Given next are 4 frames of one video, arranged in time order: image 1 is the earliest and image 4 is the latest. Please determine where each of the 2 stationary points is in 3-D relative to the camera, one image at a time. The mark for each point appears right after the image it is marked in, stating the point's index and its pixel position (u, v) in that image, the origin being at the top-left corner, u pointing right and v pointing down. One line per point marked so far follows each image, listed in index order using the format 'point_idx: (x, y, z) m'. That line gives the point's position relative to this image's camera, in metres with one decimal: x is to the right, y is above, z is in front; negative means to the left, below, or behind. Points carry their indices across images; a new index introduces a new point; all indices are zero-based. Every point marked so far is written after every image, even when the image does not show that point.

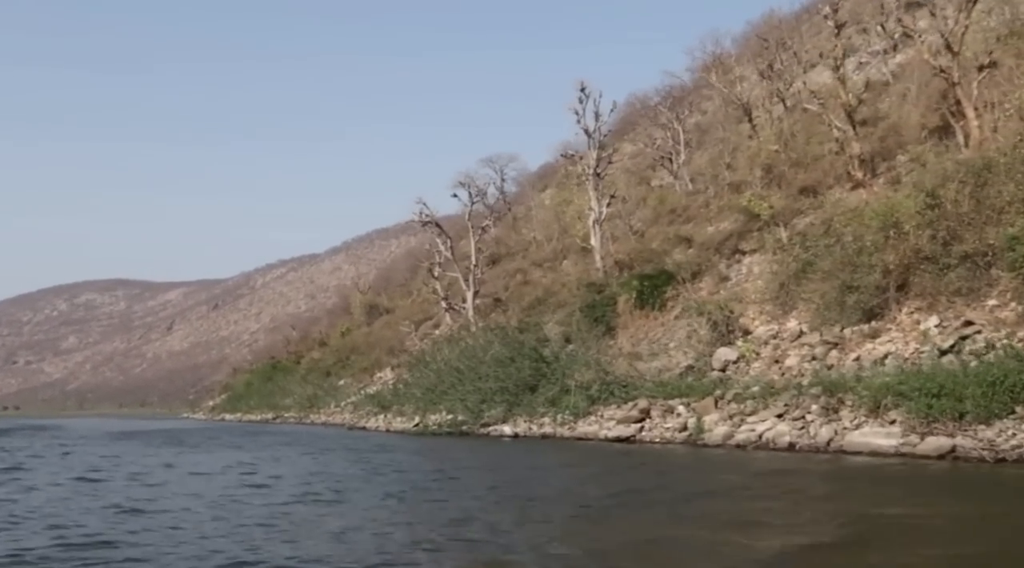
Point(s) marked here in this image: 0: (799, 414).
0: (+4.5, -2.0, +14.3) m
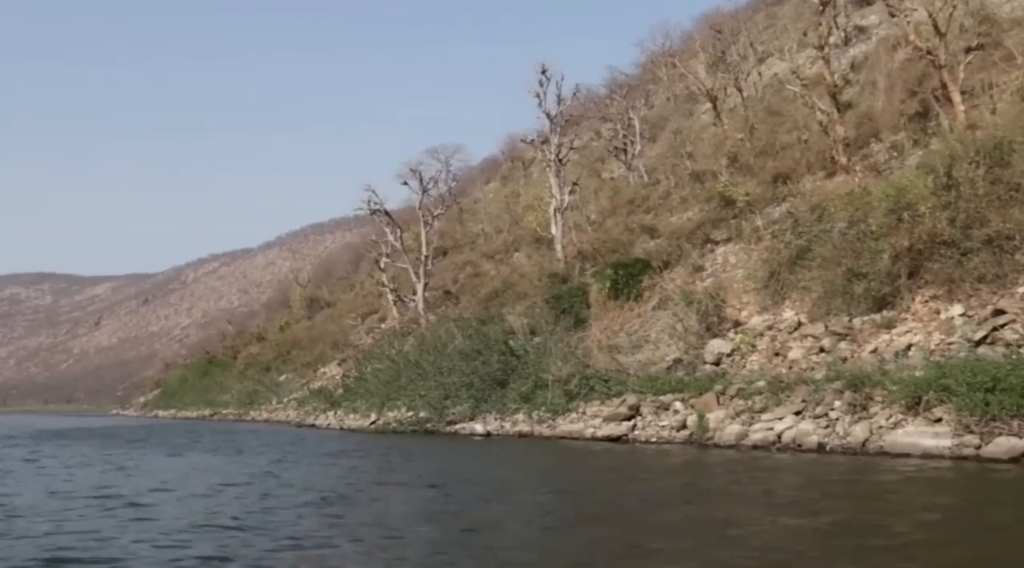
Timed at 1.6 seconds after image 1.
0: (+4.4, -1.8, +12.9) m
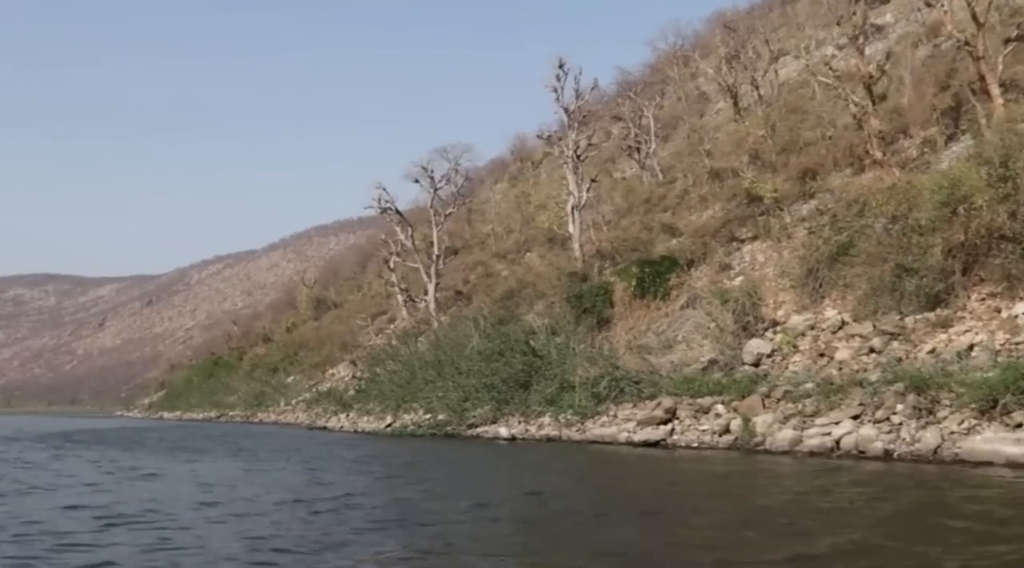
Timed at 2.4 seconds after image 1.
0: (+4.9, -1.7, +12.1) m
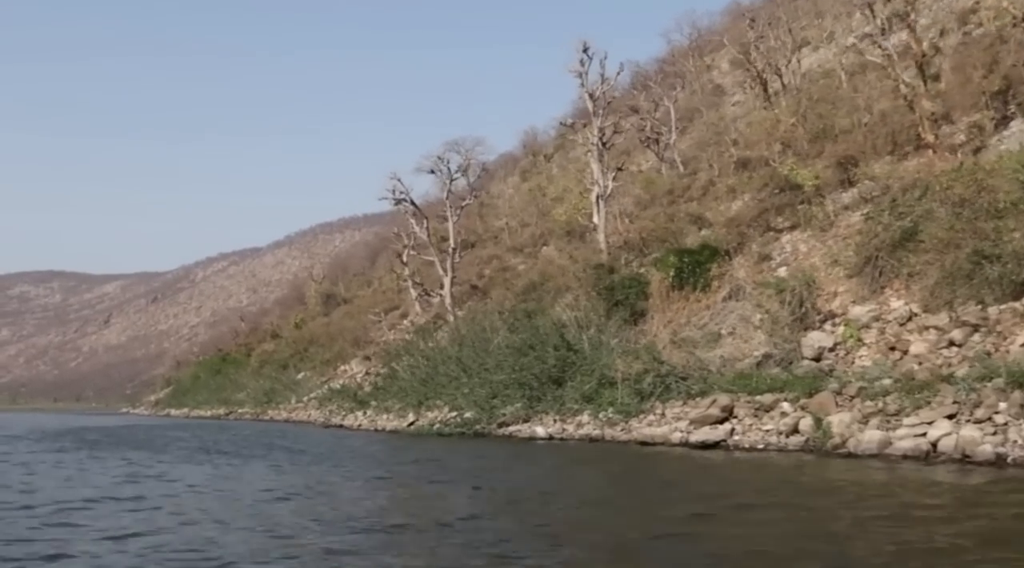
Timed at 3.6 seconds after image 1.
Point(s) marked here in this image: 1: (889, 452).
0: (+5.6, -1.6, +10.9) m
1: (+4.5, -2.1, +11.5) m
